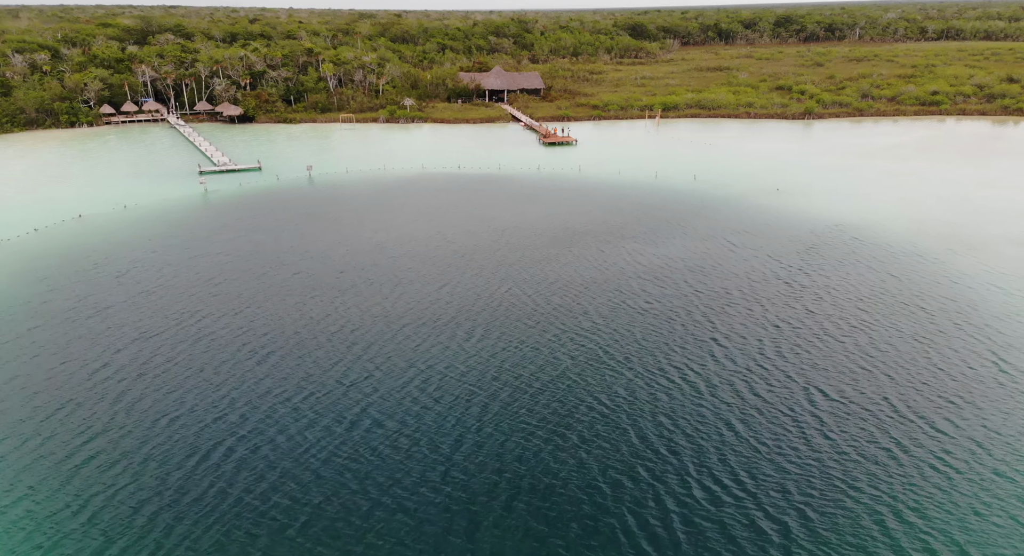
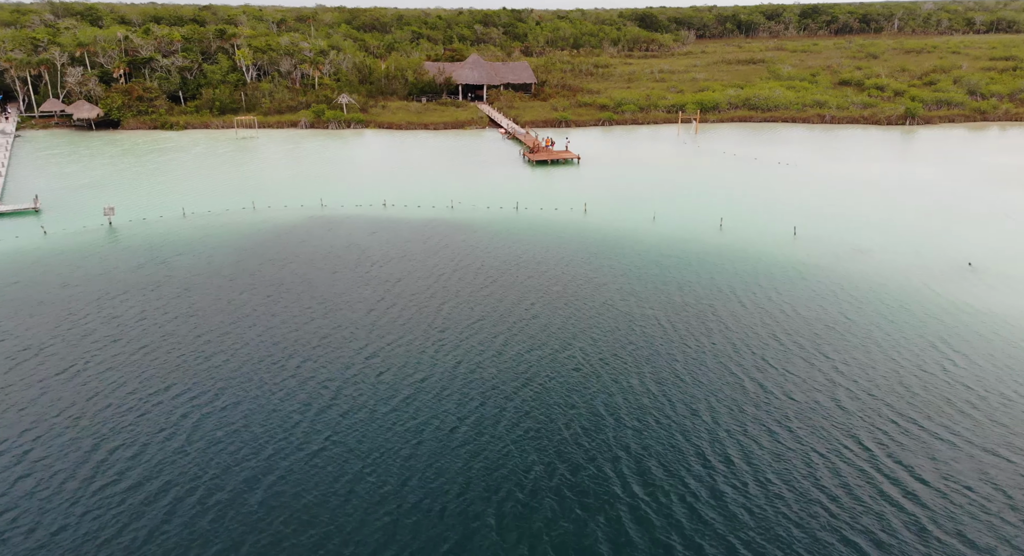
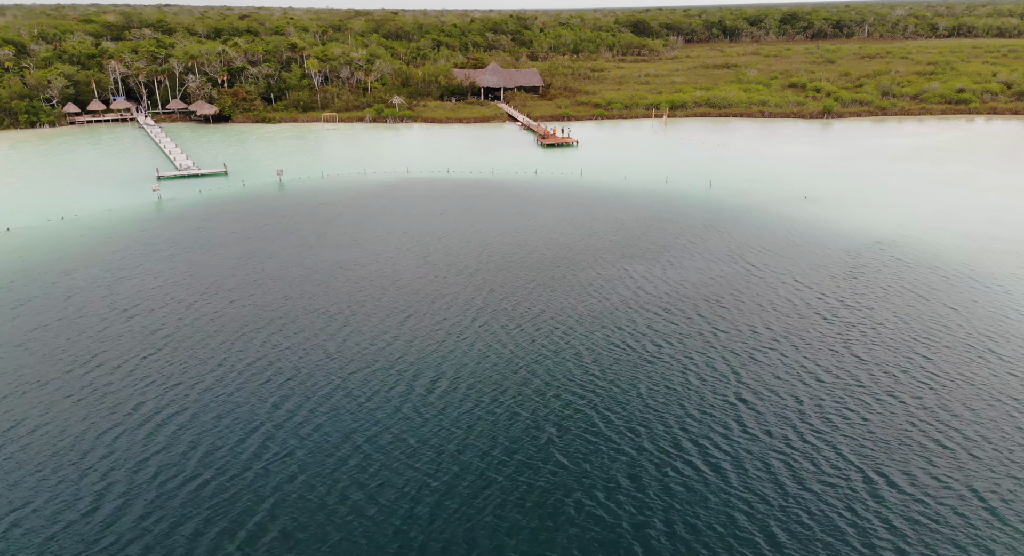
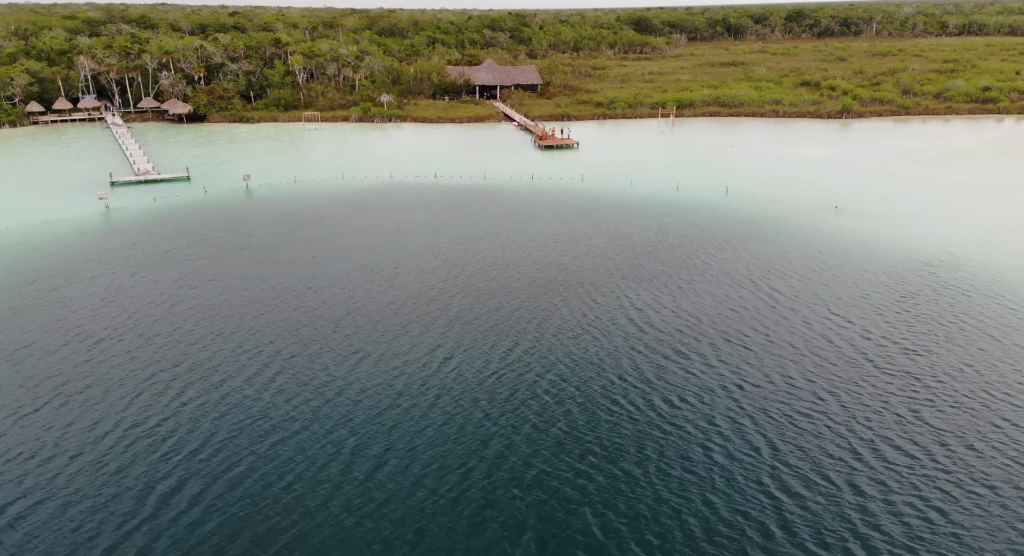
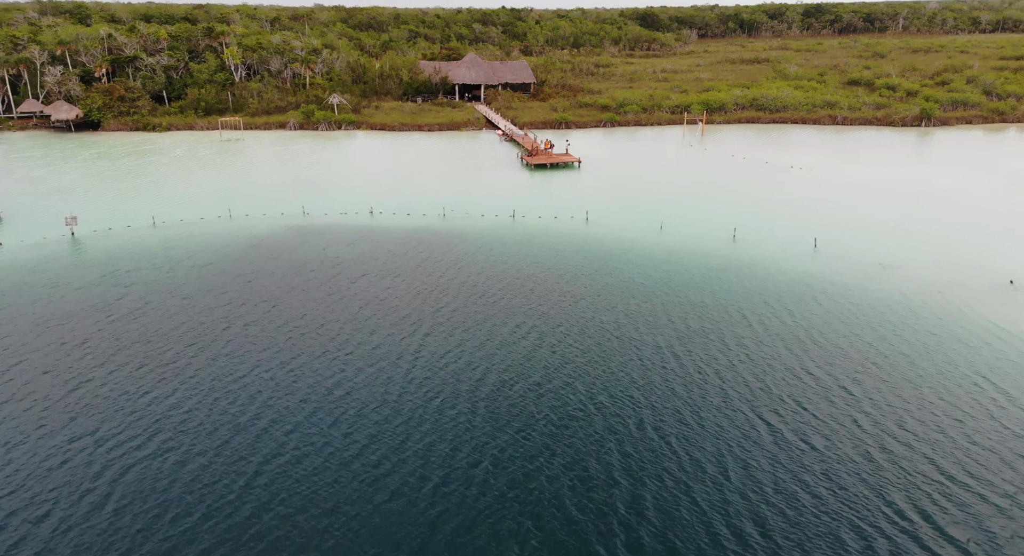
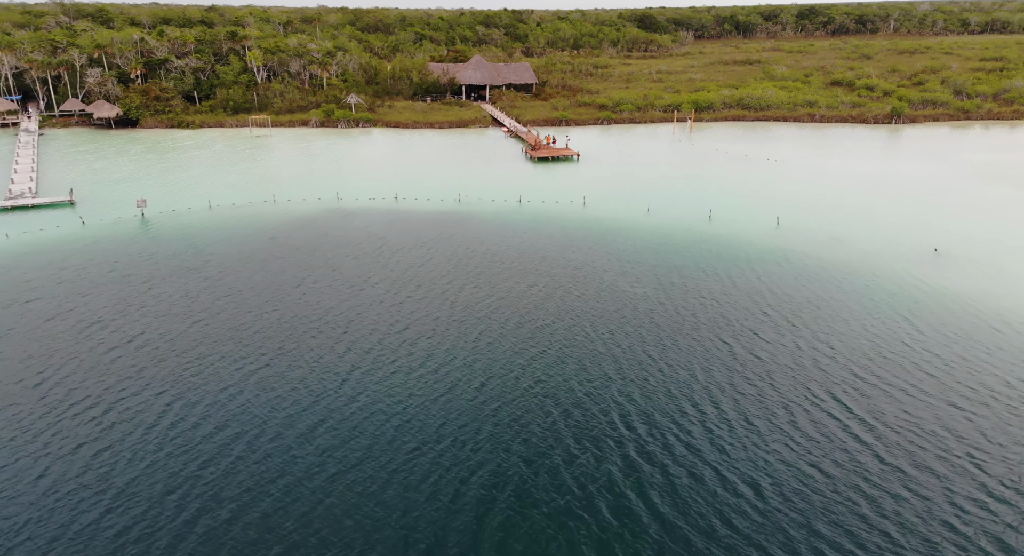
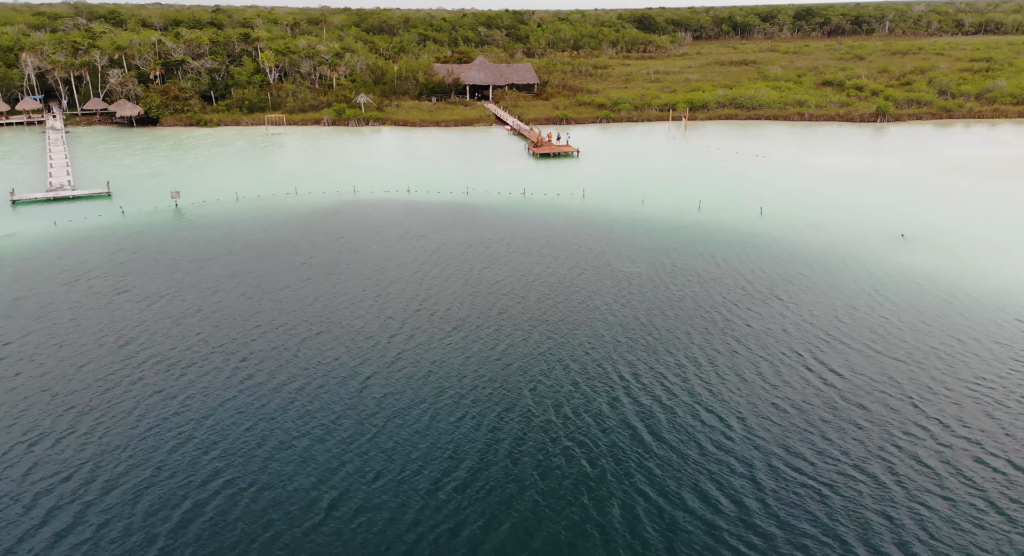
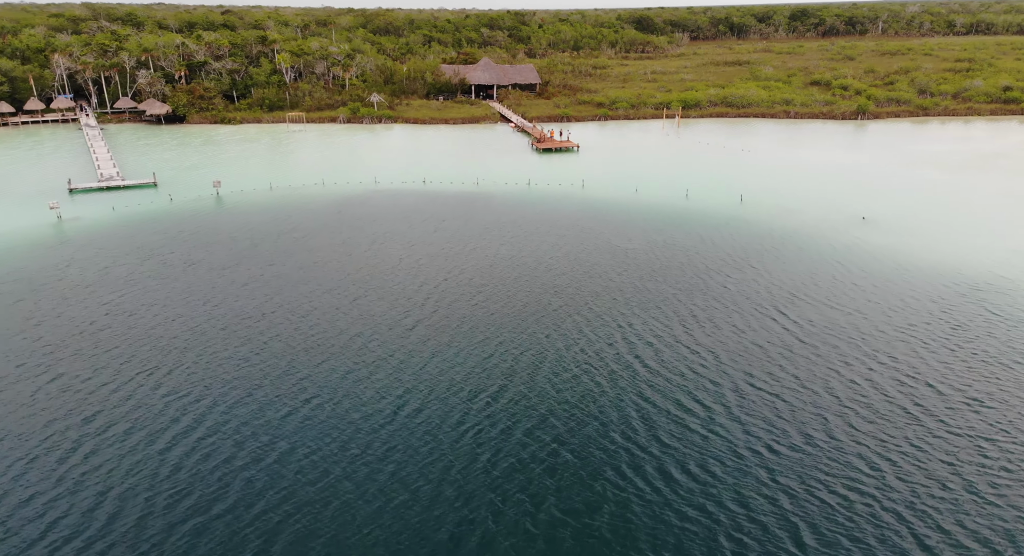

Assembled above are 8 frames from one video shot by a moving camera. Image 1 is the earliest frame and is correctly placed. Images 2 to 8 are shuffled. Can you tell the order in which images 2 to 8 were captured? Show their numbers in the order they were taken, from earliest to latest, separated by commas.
3, 4, 8, 7, 6, 2, 5
